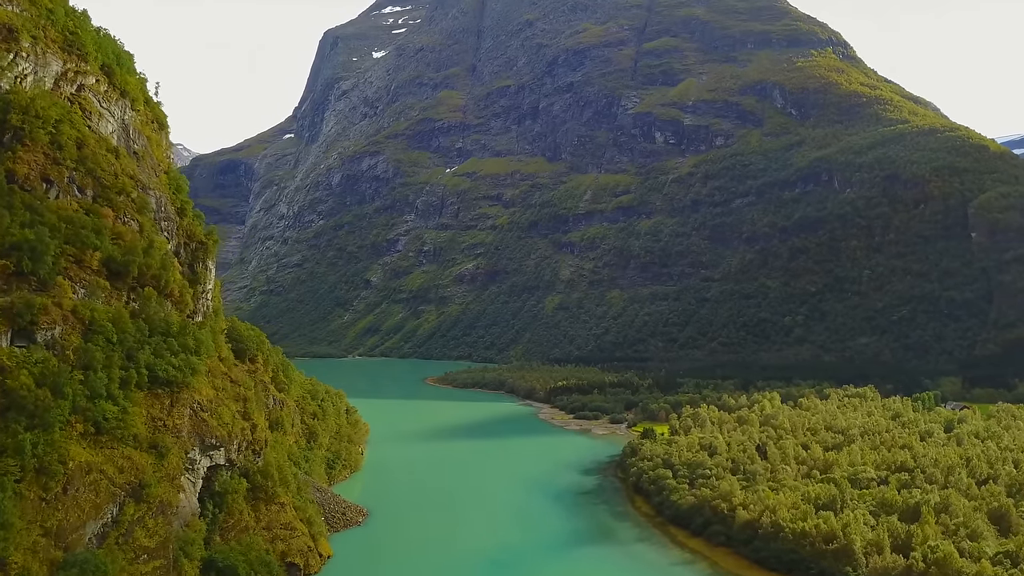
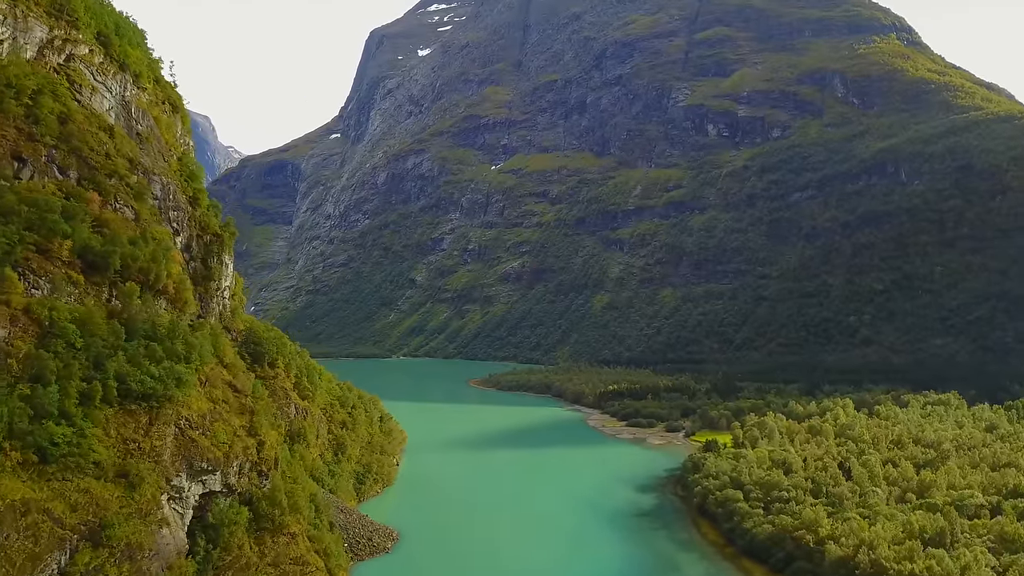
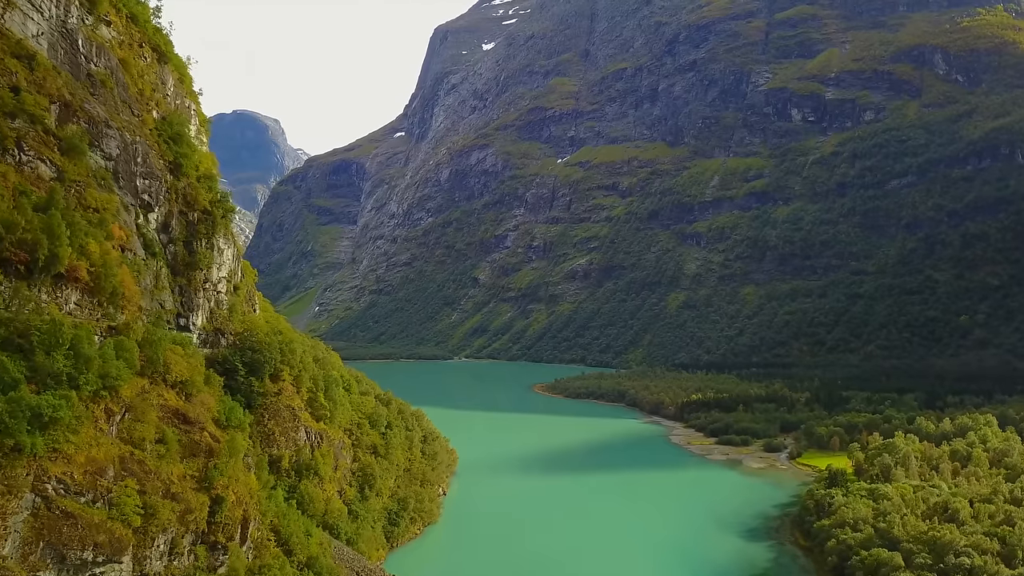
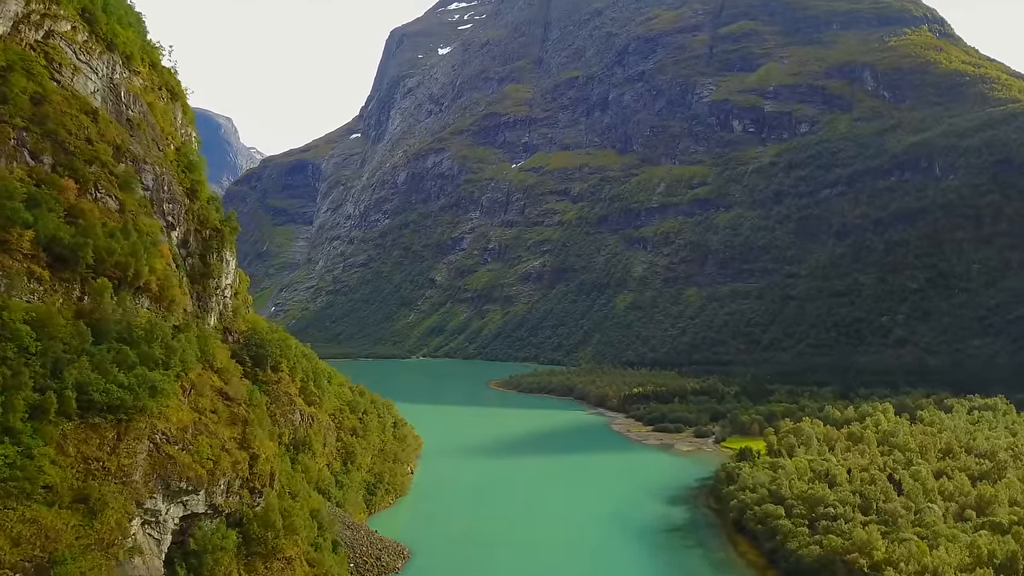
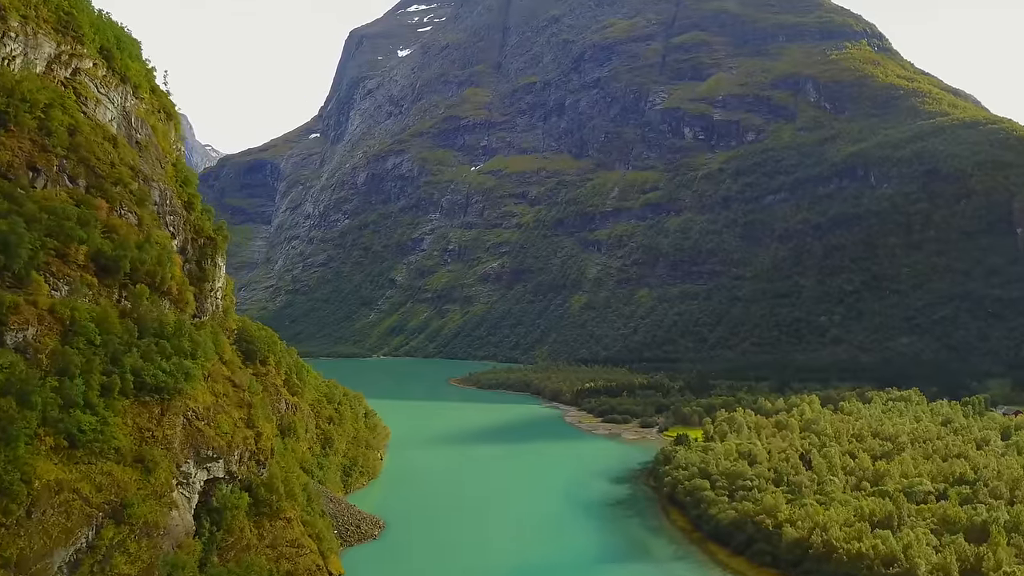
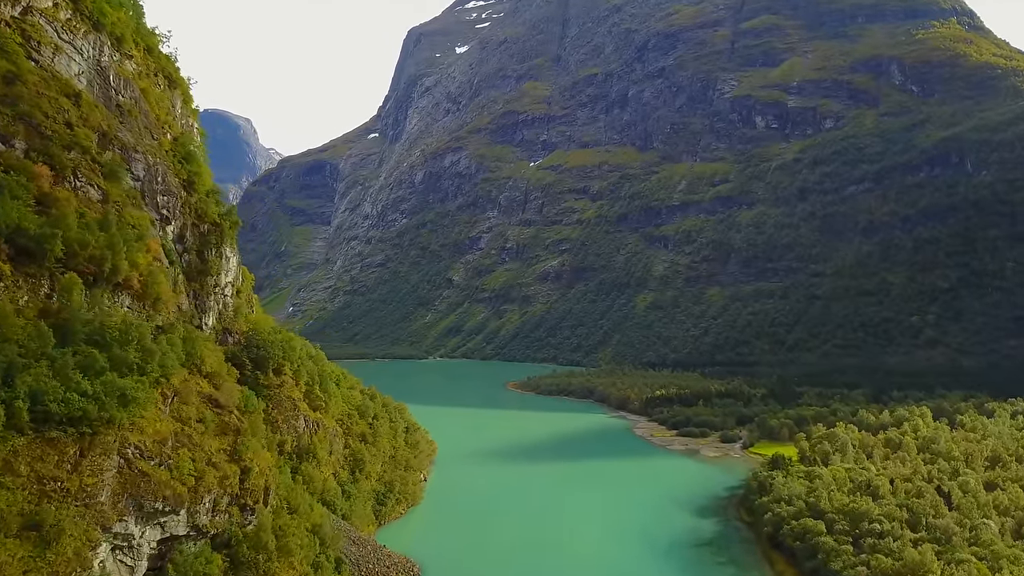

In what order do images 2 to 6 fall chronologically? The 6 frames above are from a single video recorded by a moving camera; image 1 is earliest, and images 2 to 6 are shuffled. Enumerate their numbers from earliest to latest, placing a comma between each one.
5, 2, 4, 6, 3
